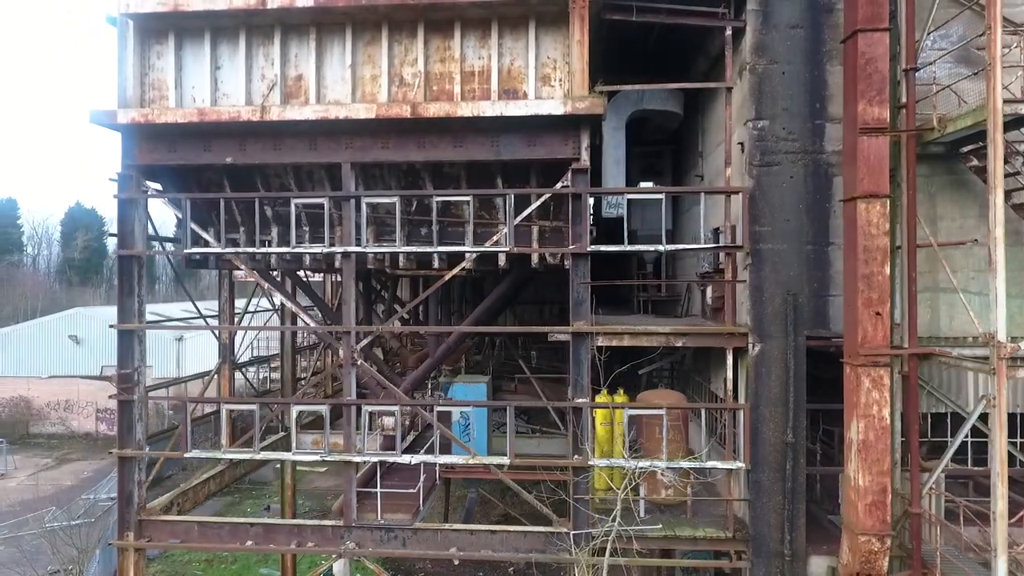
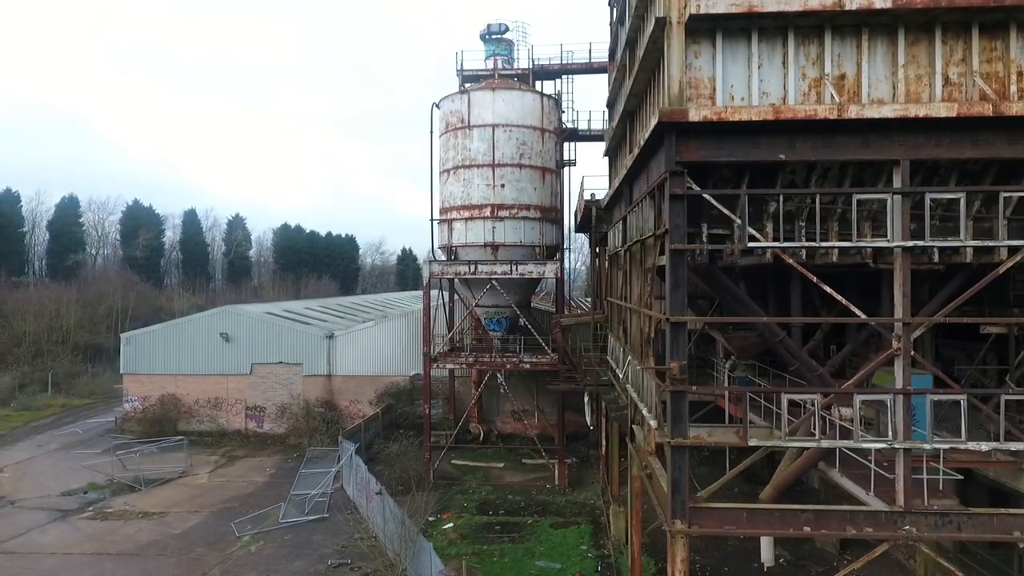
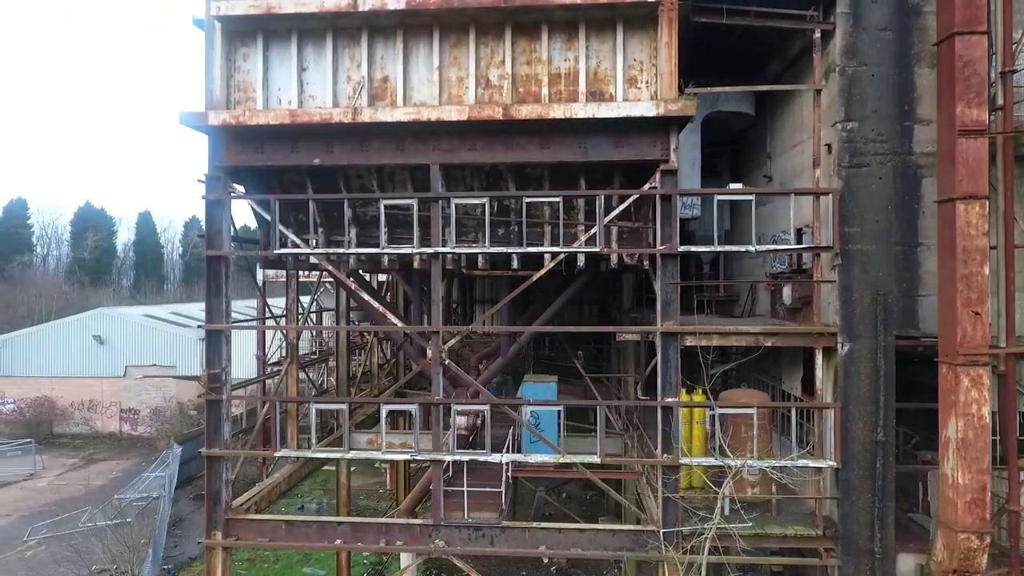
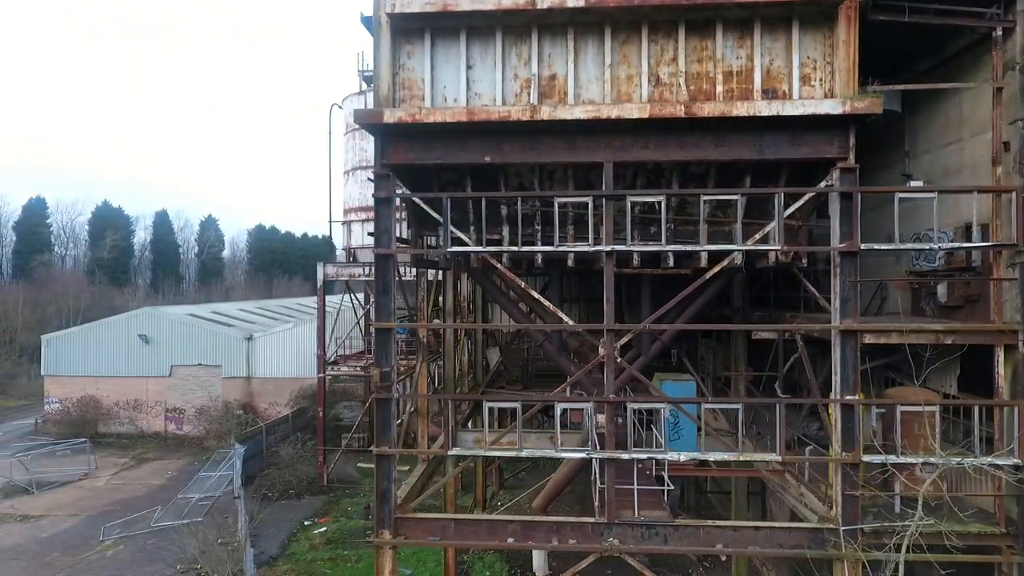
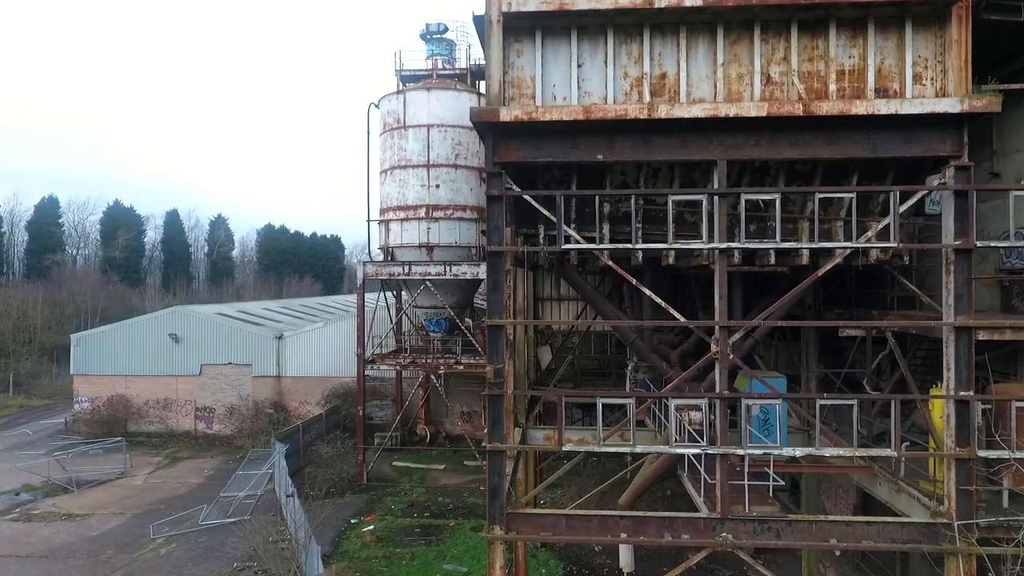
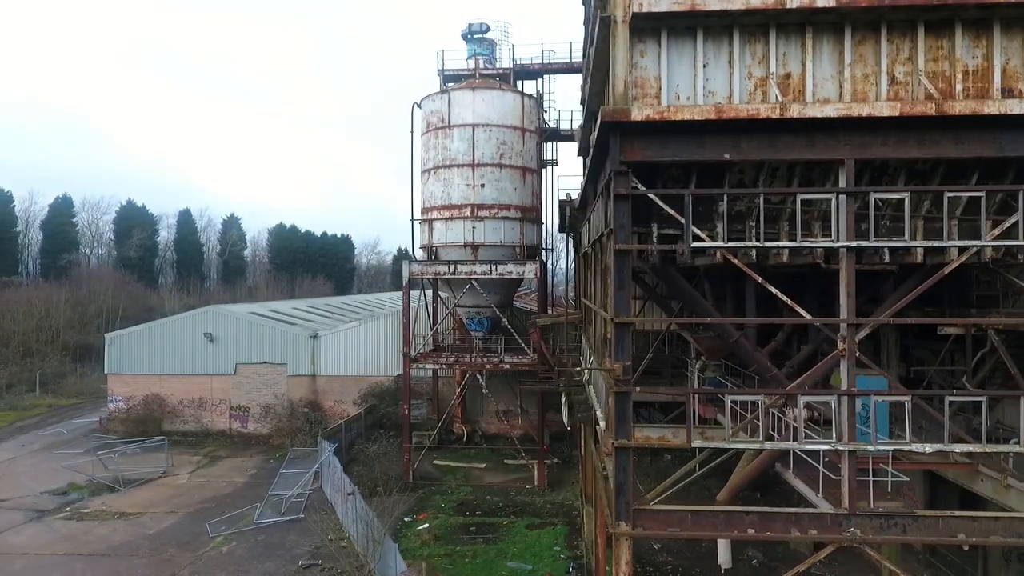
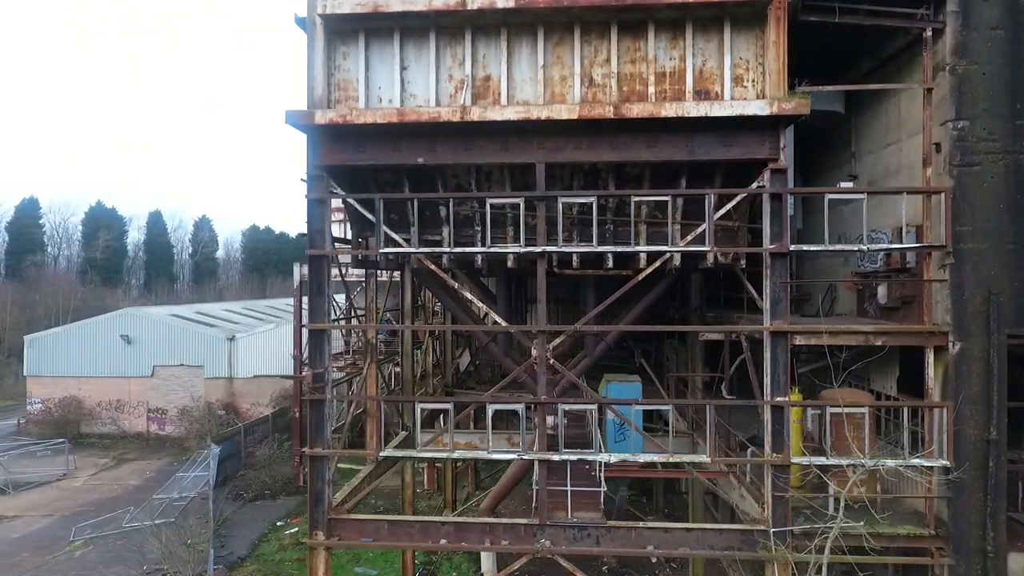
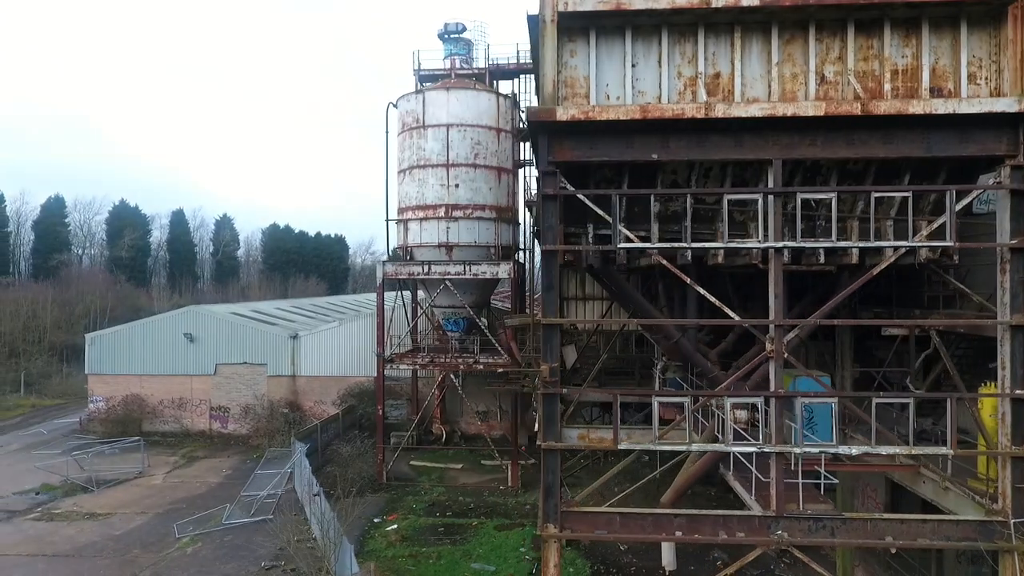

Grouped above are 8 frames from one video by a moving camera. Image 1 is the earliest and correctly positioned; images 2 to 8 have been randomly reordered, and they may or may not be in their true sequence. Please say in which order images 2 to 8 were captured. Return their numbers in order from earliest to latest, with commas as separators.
3, 7, 4, 5, 8, 6, 2
